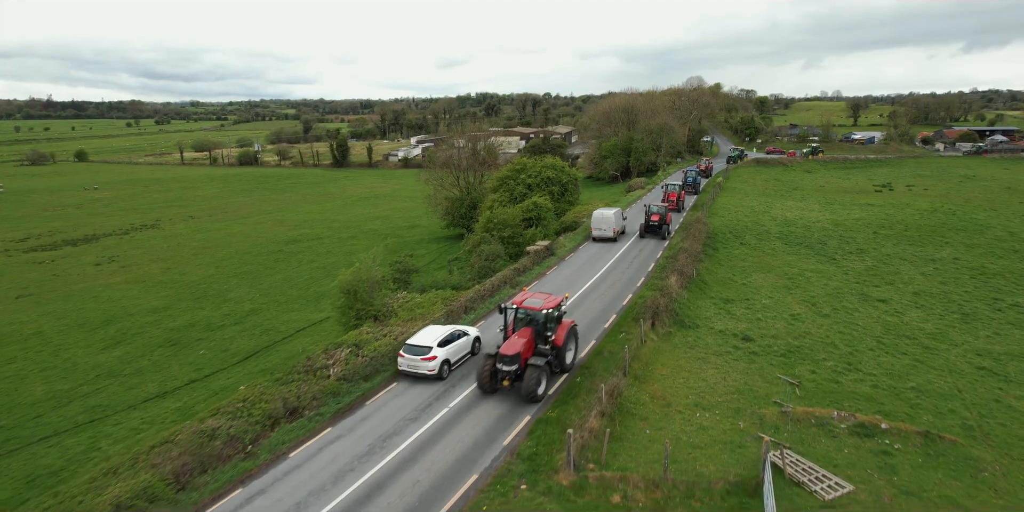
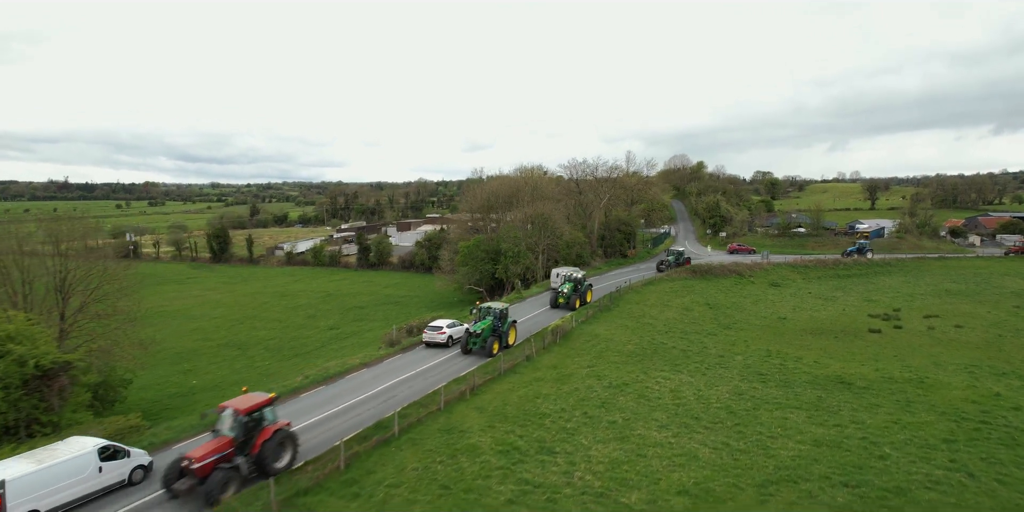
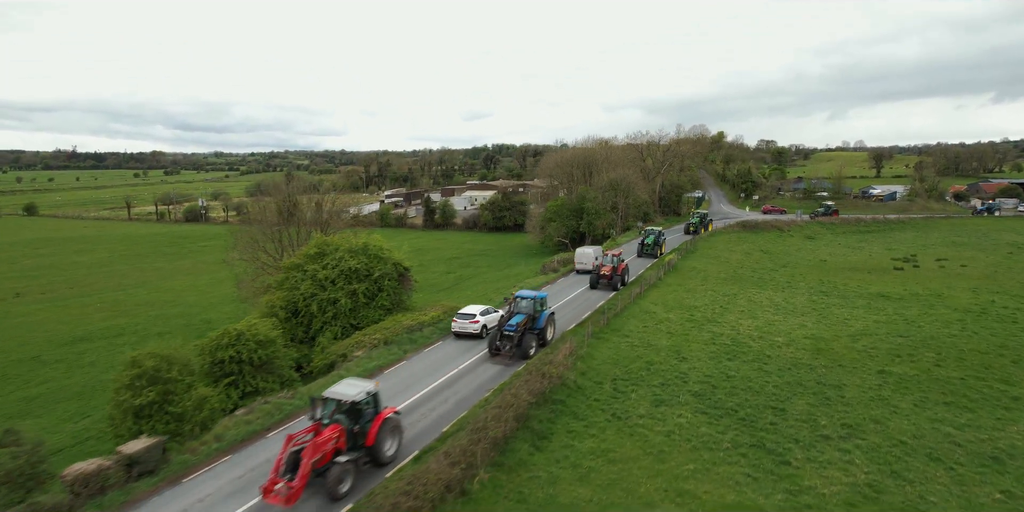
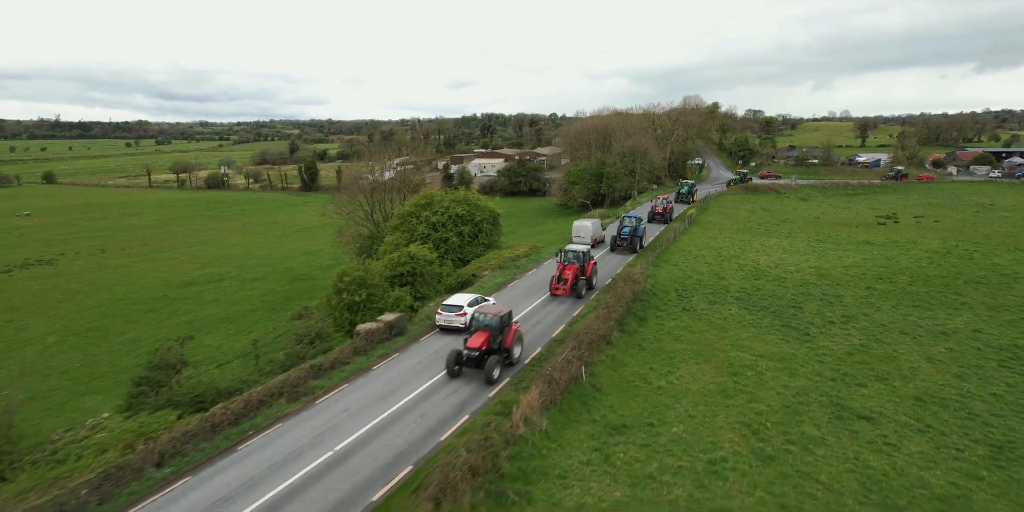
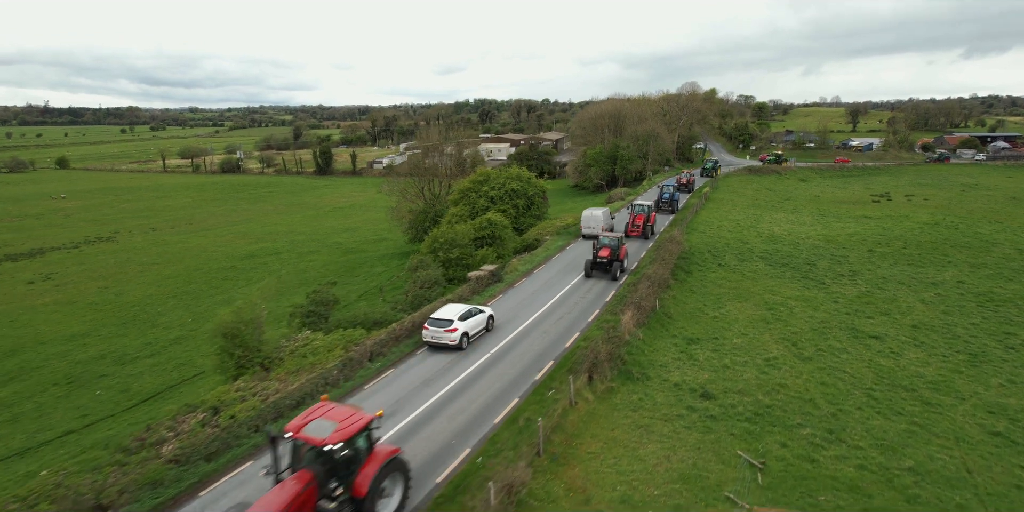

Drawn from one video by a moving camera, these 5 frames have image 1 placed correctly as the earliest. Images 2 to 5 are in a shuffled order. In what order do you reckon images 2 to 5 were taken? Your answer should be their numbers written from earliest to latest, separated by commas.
5, 4, 3, 2
